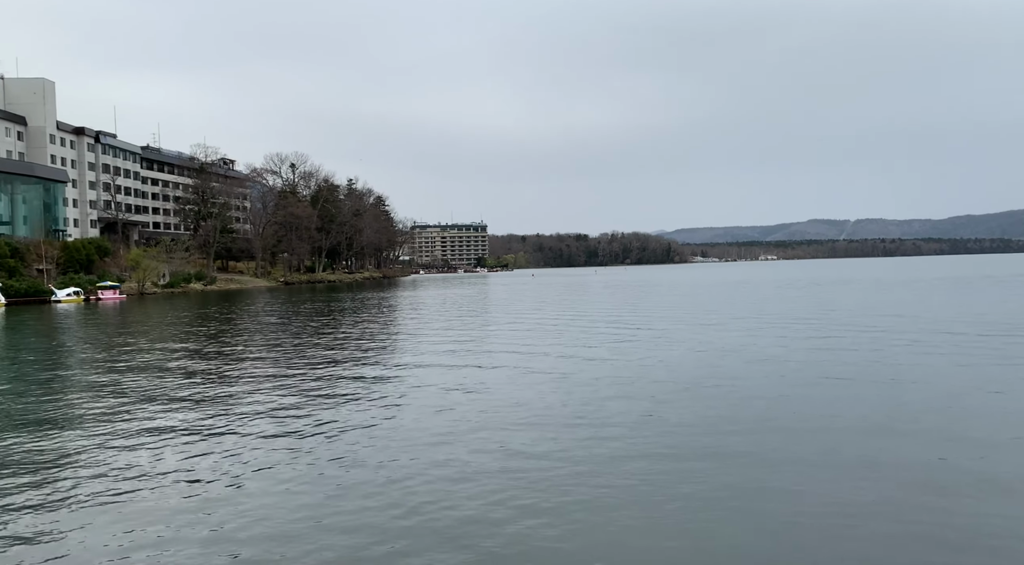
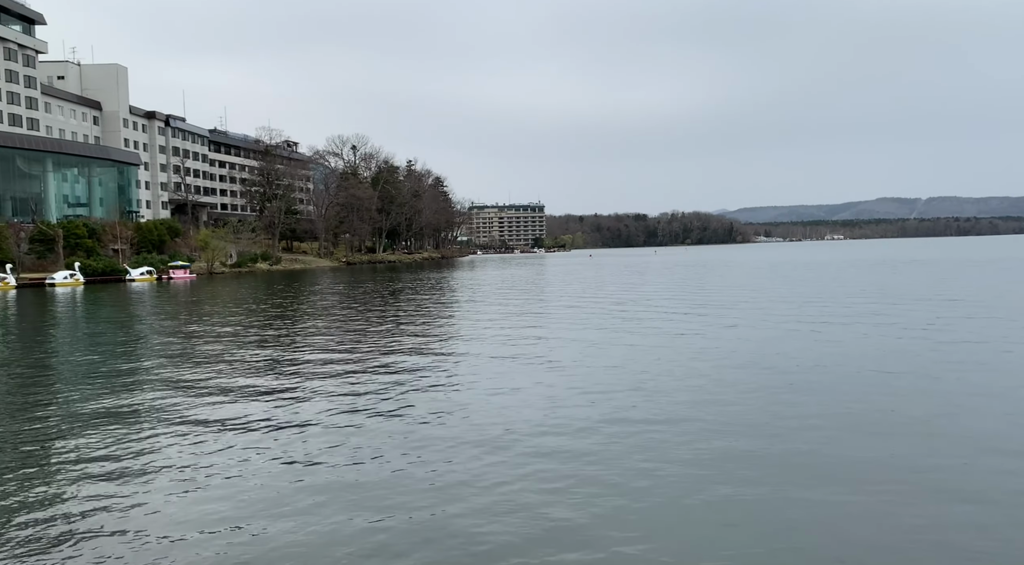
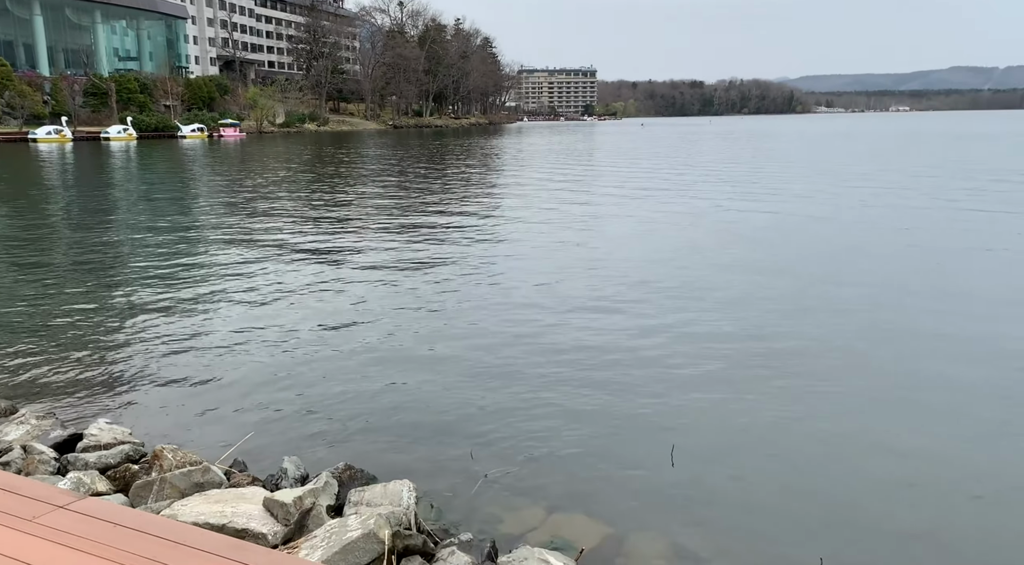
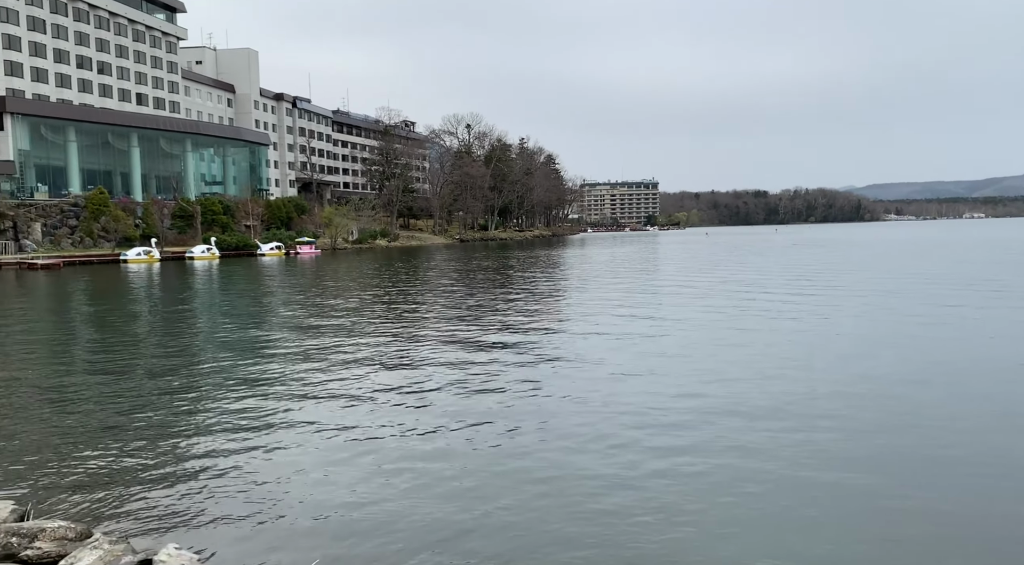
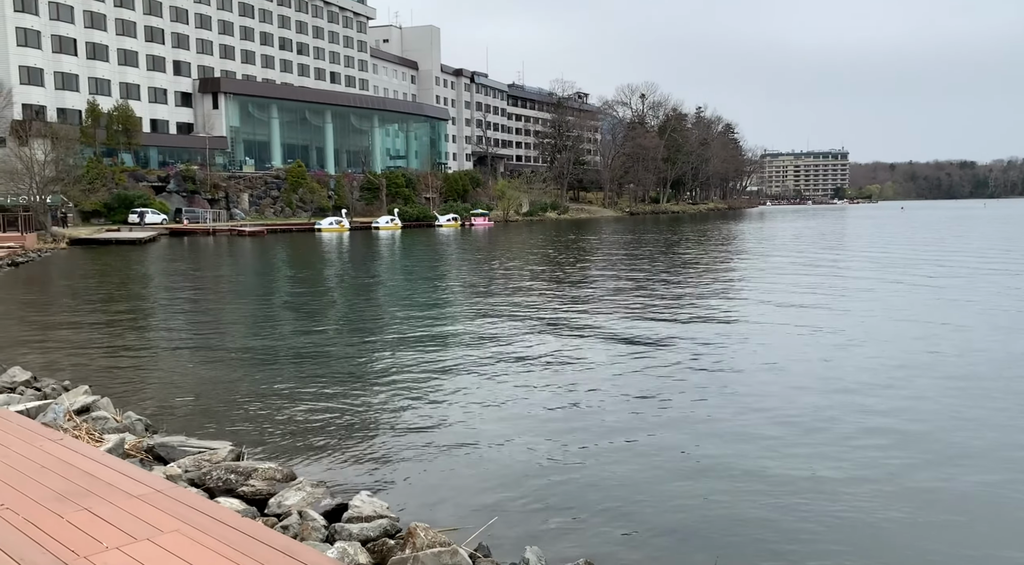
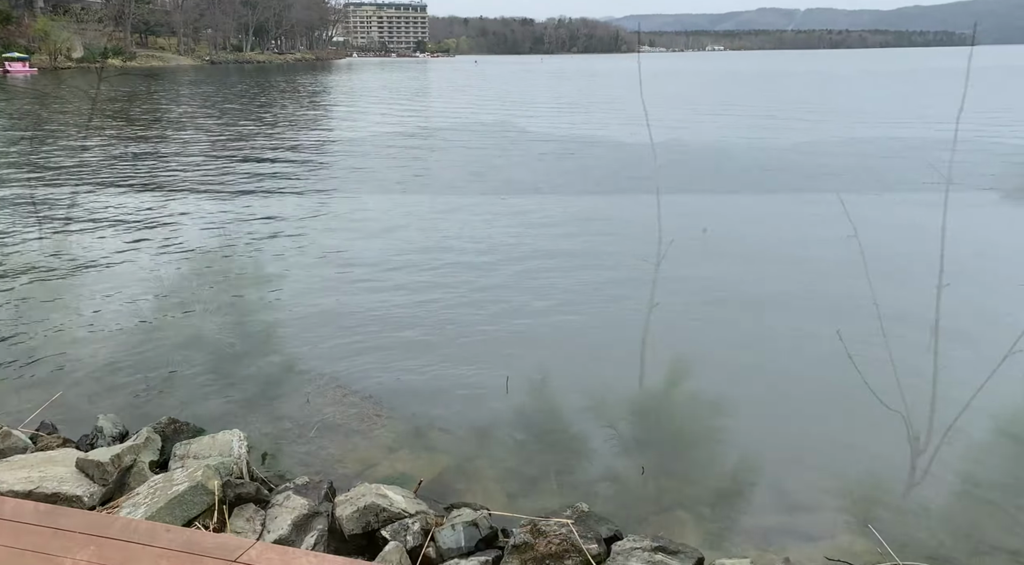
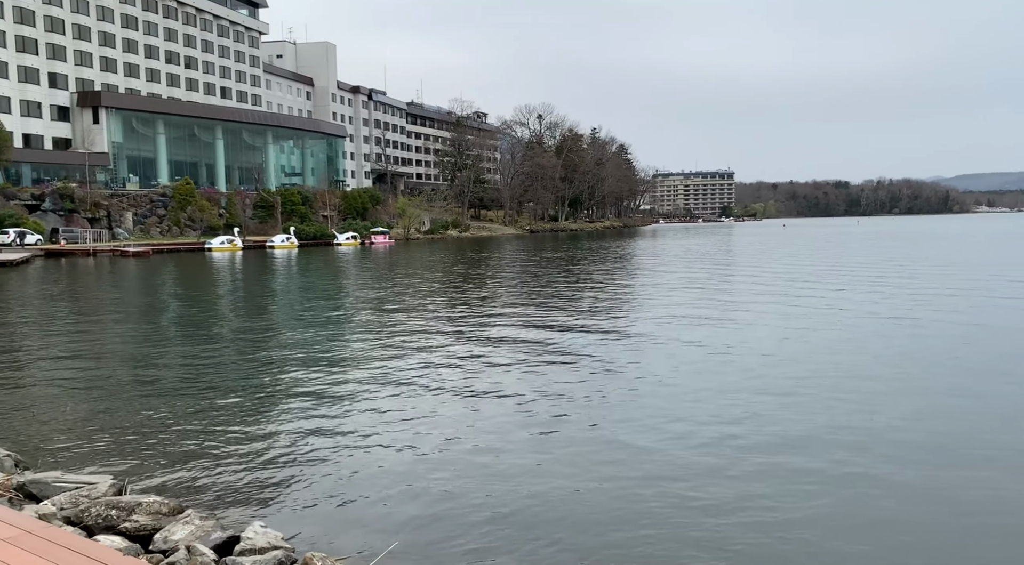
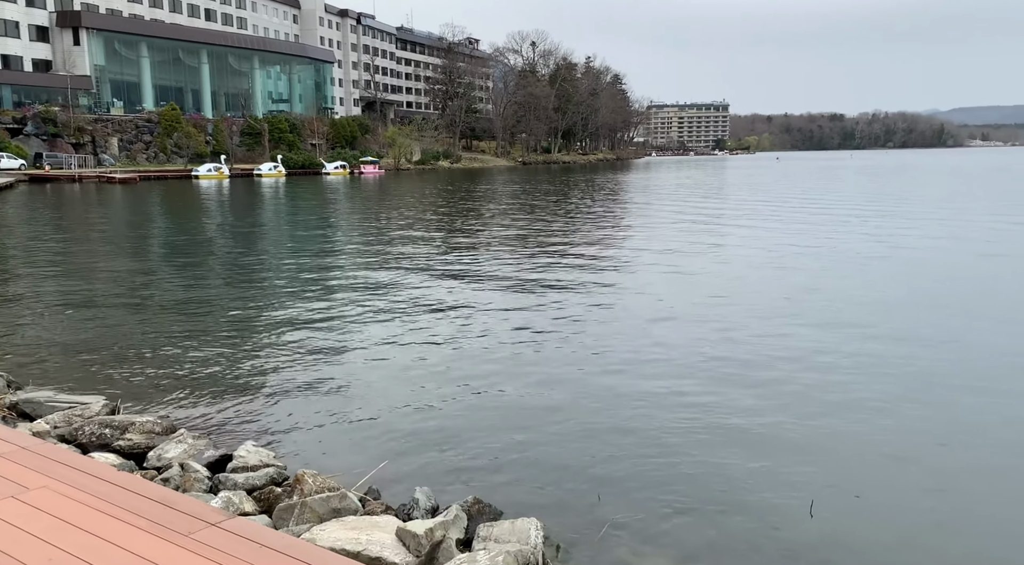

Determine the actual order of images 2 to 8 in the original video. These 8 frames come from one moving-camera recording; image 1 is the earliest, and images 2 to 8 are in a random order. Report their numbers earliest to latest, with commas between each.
2, 4, 7, 5, 8, 3, 6
